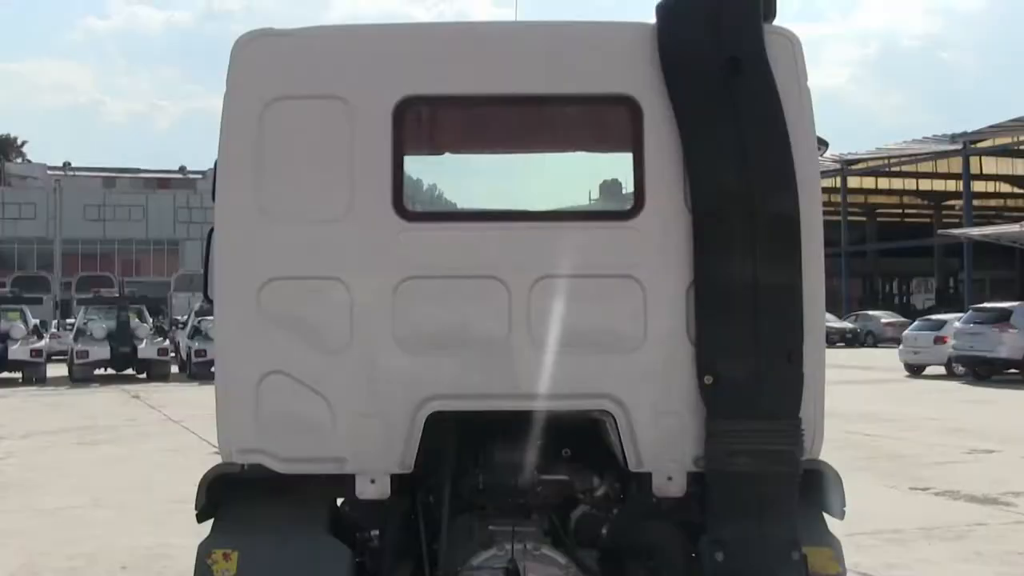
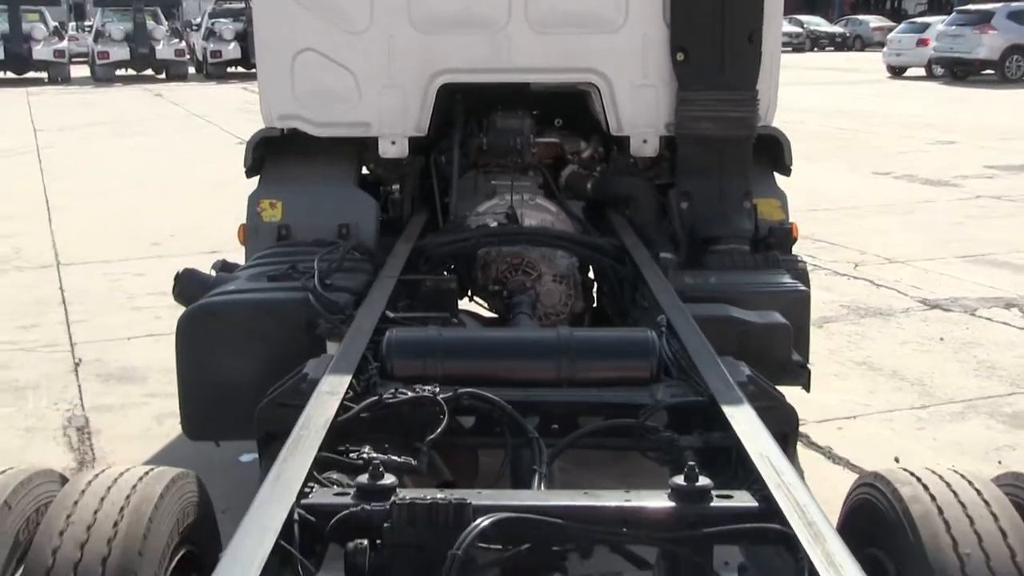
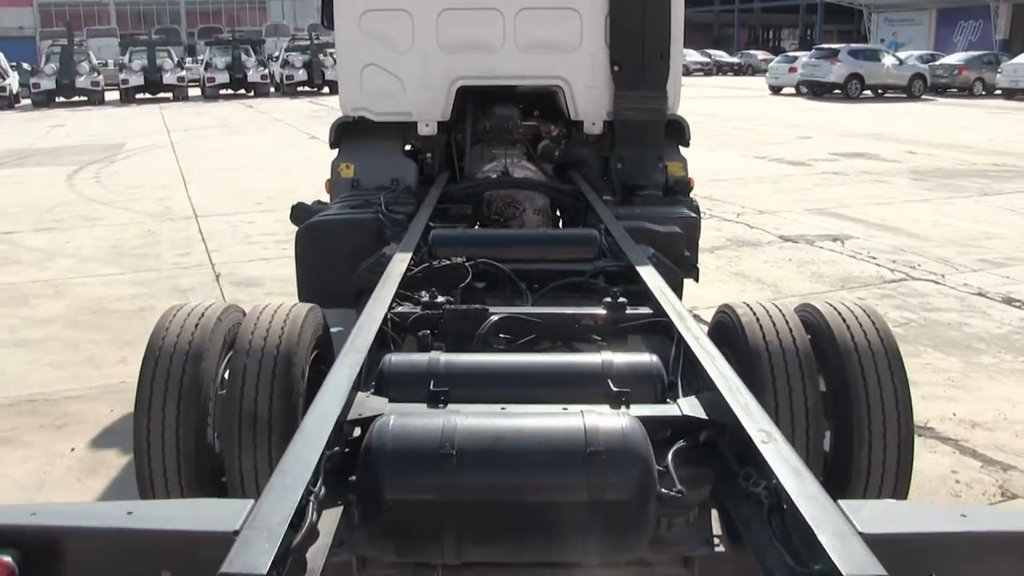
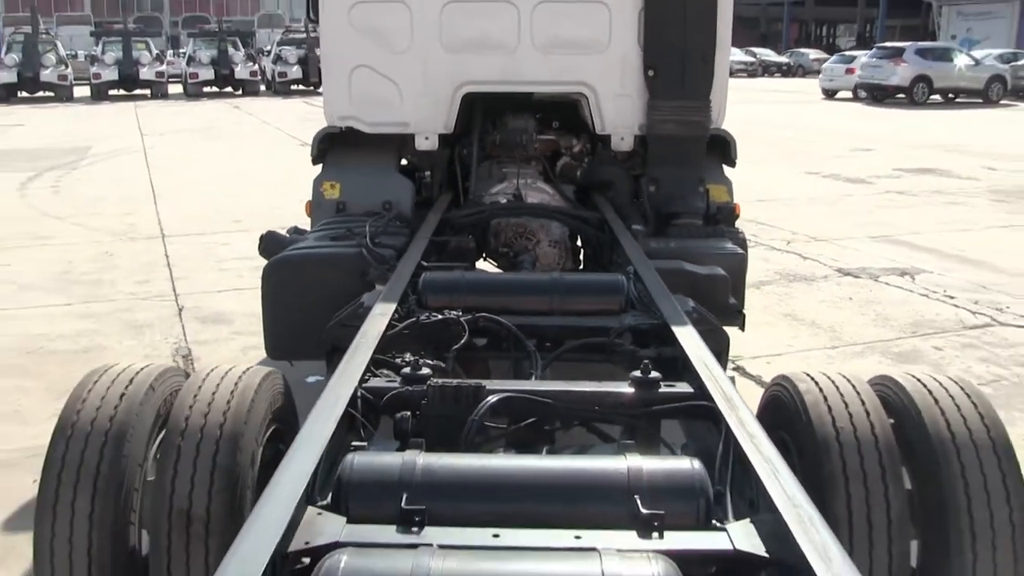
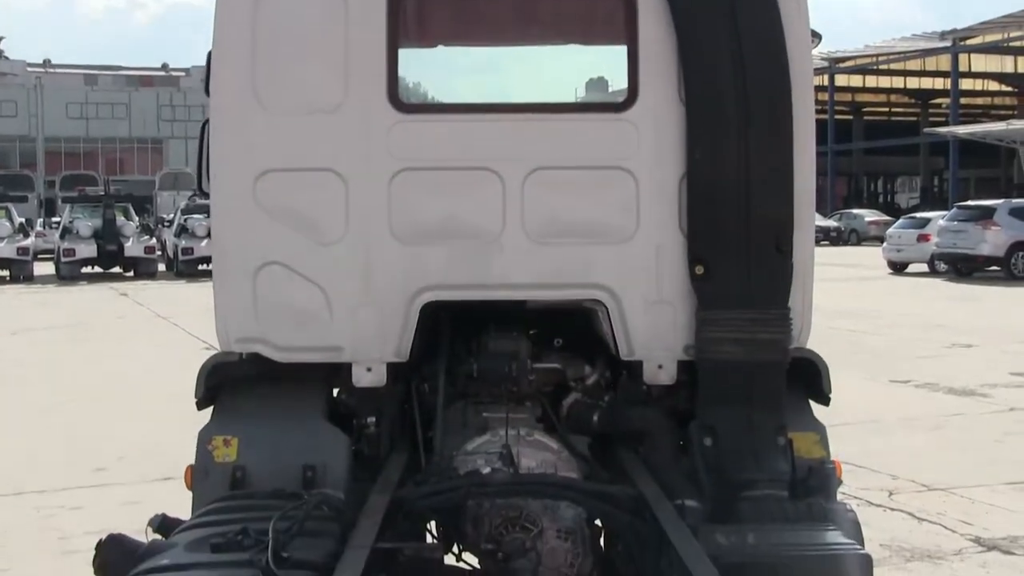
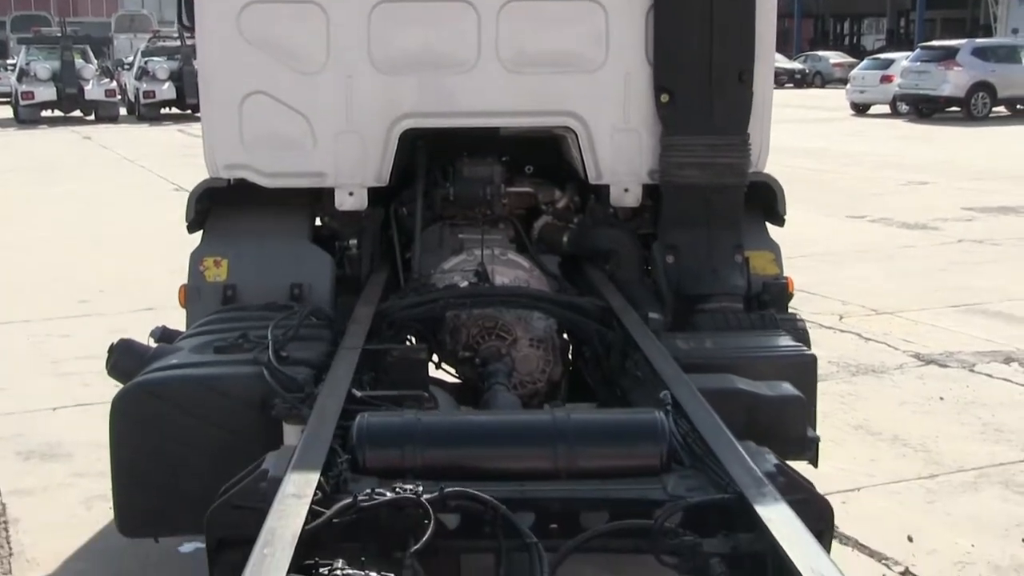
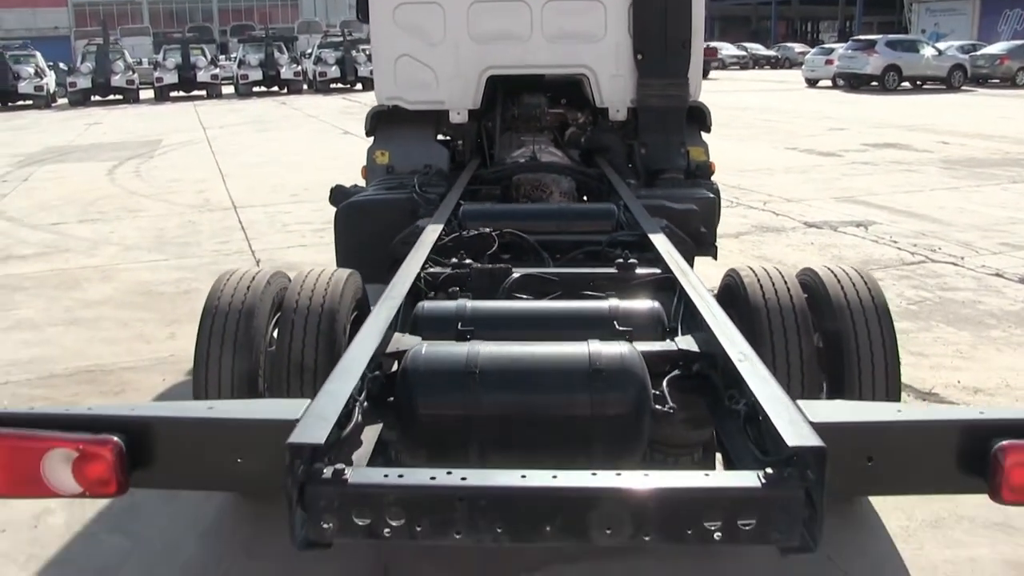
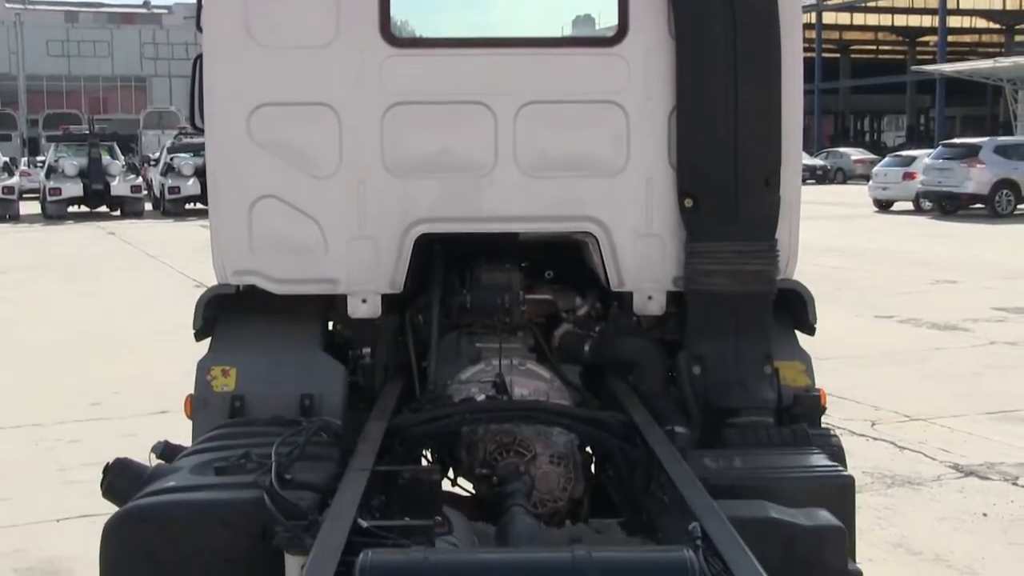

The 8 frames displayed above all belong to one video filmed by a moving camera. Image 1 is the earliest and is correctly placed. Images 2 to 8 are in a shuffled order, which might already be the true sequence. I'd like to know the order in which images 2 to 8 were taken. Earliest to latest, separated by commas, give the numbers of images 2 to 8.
5, 8, 6, 2, 4, 3, 7
